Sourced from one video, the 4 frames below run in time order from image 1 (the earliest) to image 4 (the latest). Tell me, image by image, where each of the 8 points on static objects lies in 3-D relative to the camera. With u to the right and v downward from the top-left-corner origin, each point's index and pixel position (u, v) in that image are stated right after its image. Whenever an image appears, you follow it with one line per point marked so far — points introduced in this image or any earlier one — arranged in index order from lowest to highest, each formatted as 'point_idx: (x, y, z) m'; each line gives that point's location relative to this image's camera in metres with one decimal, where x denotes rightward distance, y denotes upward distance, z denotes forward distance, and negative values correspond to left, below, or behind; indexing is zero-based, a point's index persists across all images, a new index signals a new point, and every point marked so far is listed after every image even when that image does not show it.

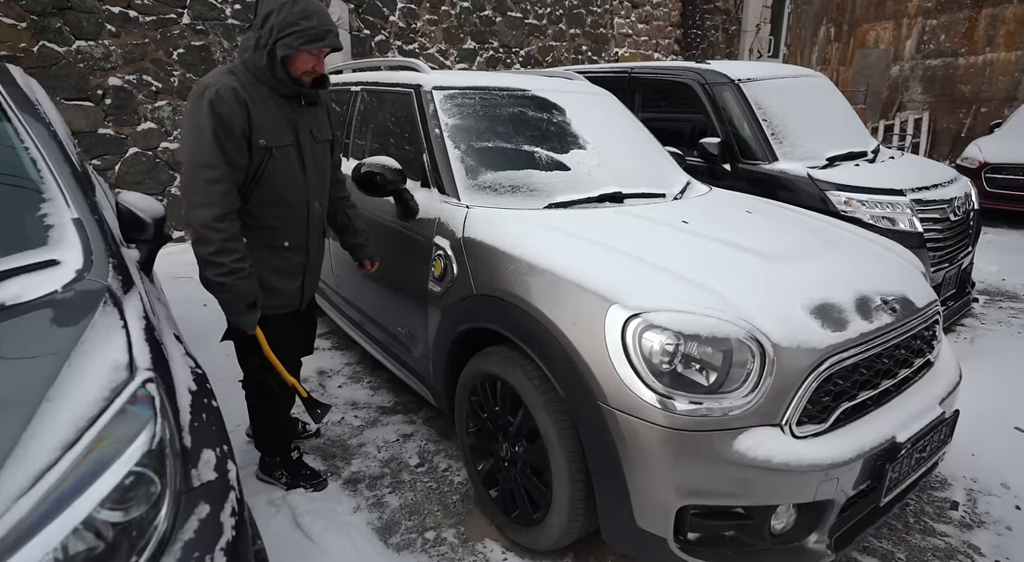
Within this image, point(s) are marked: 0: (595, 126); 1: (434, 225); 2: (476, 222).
0: (+0.4, +0.8, +3.4) m
1: (-0.3, +0.2, +2.9) m
2: (-0.1, +0.2, +2.7) m
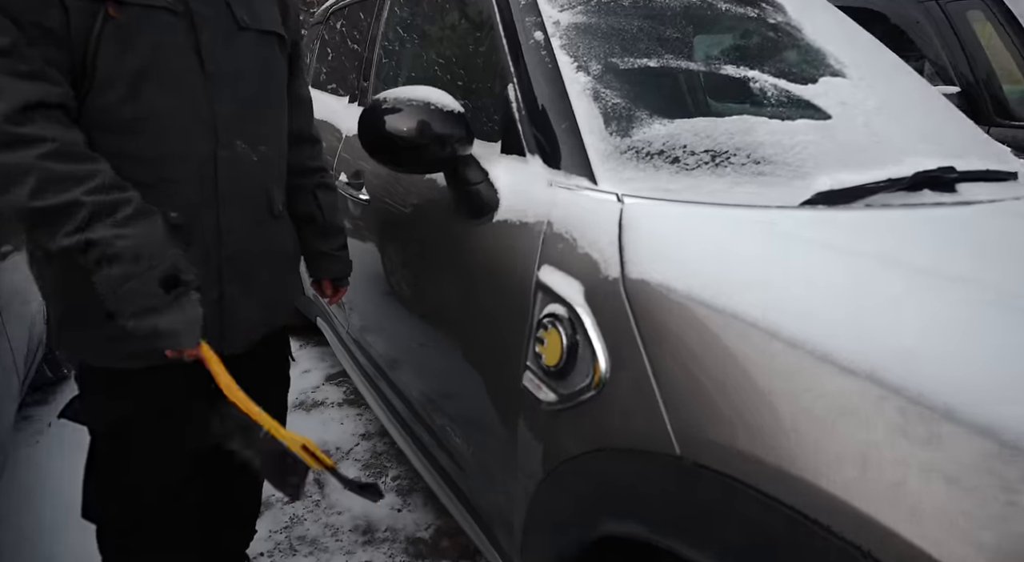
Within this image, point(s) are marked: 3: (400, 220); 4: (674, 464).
0: (+0.8, +0.6, +1.7) m
1: (0.0, +0.1, +1.3) m
2: (+0.2, +0.1, +1.1) m
3: (-0.3, +0.2, +1.8) m
4: (+0.2, -0.2, +0.9) m
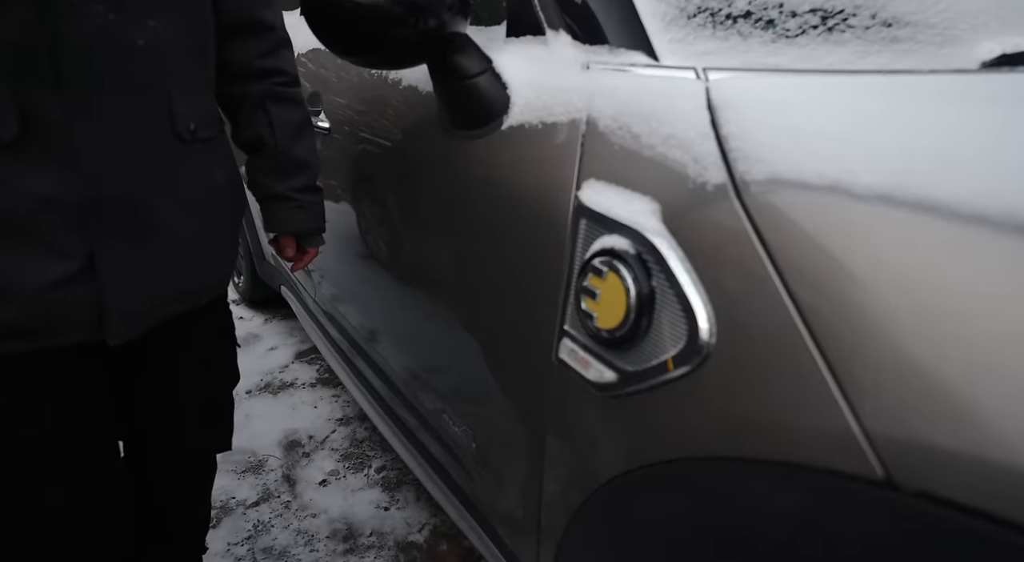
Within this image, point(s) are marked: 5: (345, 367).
0: (+0.8, +0.8, +1.3) m
1: (+0.1, +0.2, +0.9) m
2: (+0.3, +0.2, +0.7) m
3: (-0.3, +0.3, +1.4) m
4: (+0.3, -0.2, +0.6) m
5: (-0.5, -0.2, +2.0) m
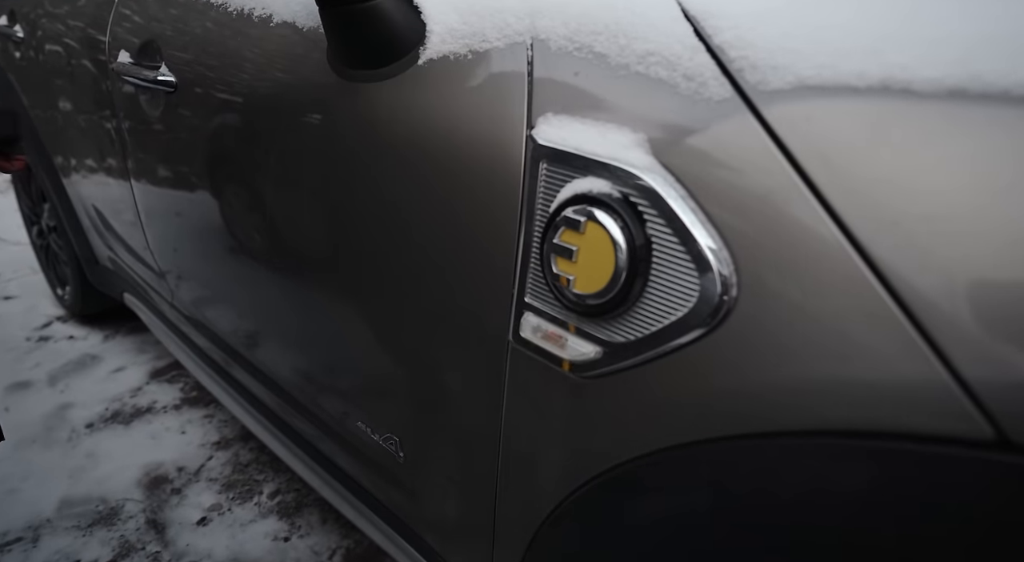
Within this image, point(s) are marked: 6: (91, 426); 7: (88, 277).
0: (+0.6, +0.8, +1.3) m
1: (0.0, +0.2, +0.7) m
2: (+0.2, +0.2, +0.6) m
3: (-0.5, +0.3, +1.2) m
4: (+0.3, -0.1, +0.5) m
5: (-0.7, -0.2, +1.7) m
6: (-1.2, -0.4, +2.0) m
7: (-1.5, 0.0, +2.4) m
